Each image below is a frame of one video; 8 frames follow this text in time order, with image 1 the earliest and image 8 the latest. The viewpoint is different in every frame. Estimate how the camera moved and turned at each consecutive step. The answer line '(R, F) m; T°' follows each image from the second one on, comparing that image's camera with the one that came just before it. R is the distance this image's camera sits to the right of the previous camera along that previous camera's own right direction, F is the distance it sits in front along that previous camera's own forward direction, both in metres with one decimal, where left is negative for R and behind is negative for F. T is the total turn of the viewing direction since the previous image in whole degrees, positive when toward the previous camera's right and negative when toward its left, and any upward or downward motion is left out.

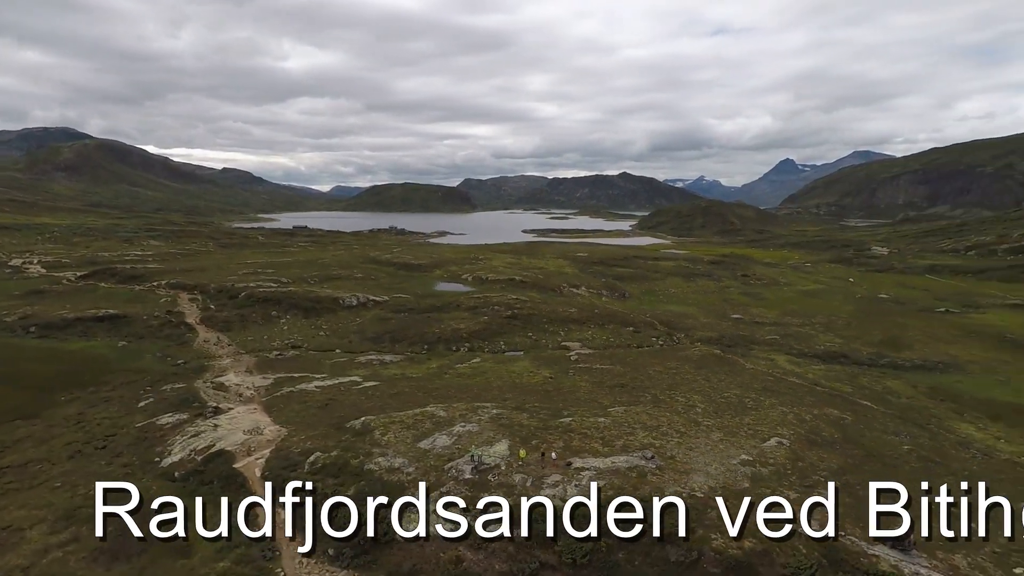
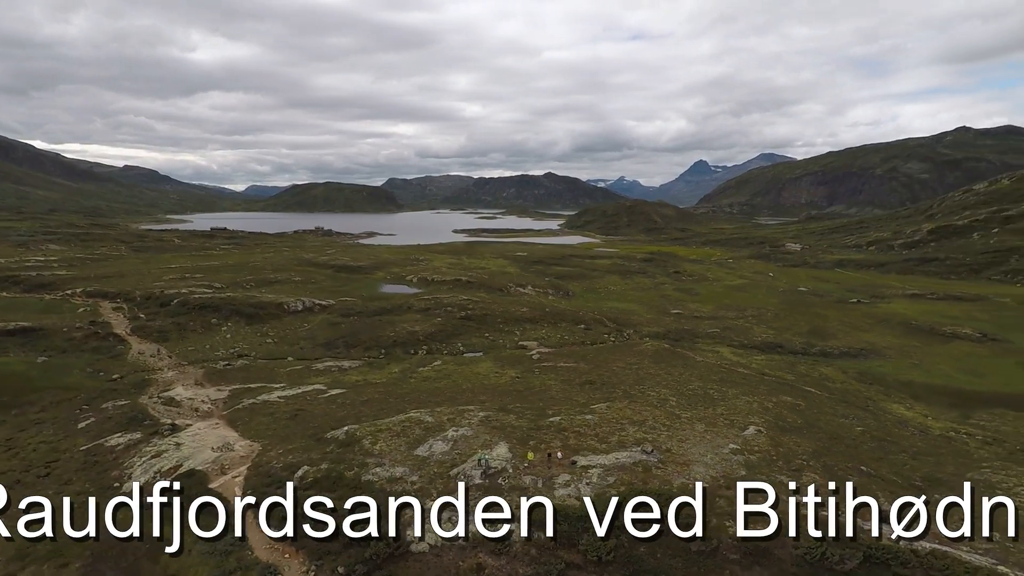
(-3.2, +0.3) m; +7°
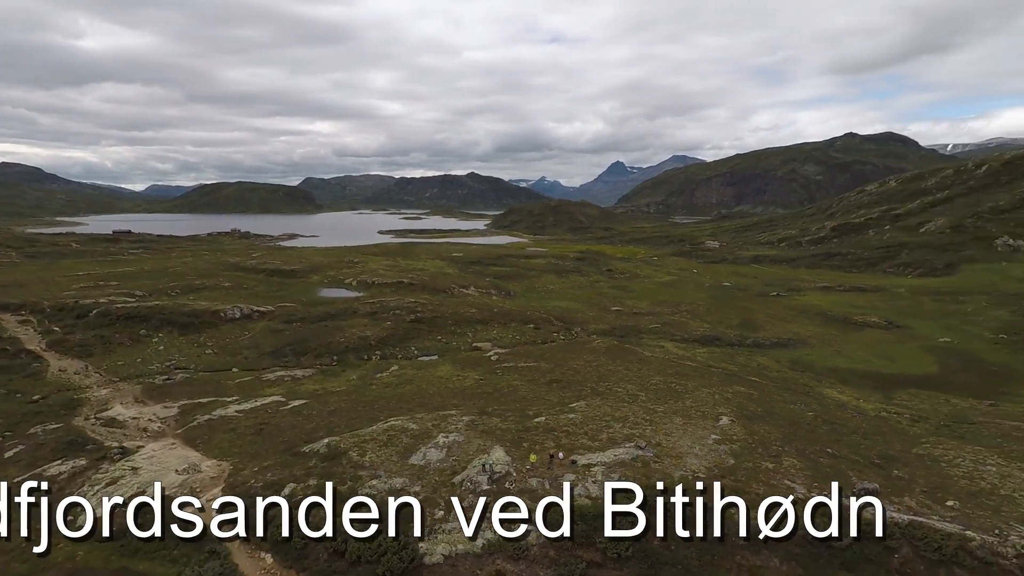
(-3.1, +0.3) m; +8°
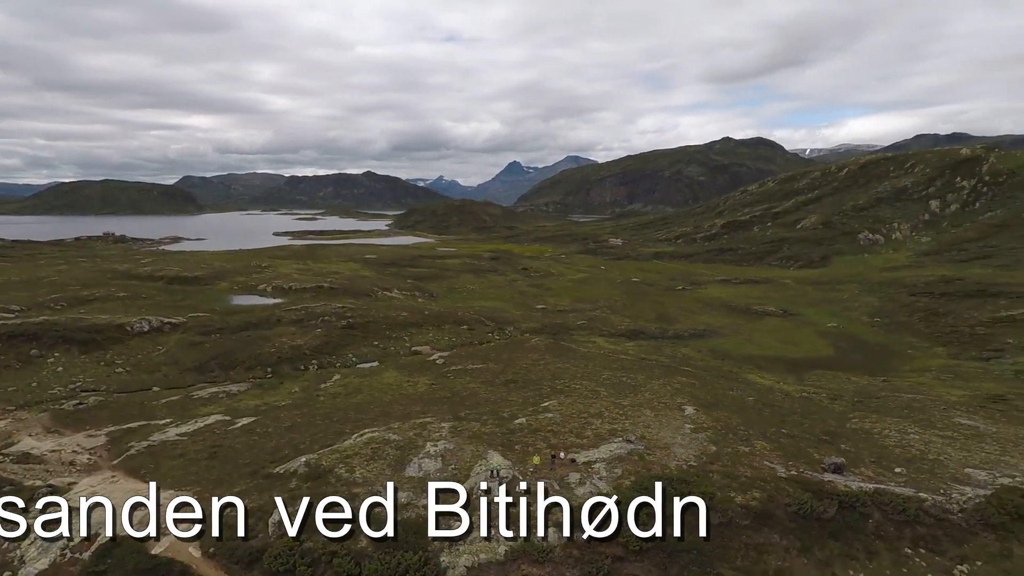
(-4.1, +0.5) m; +10°
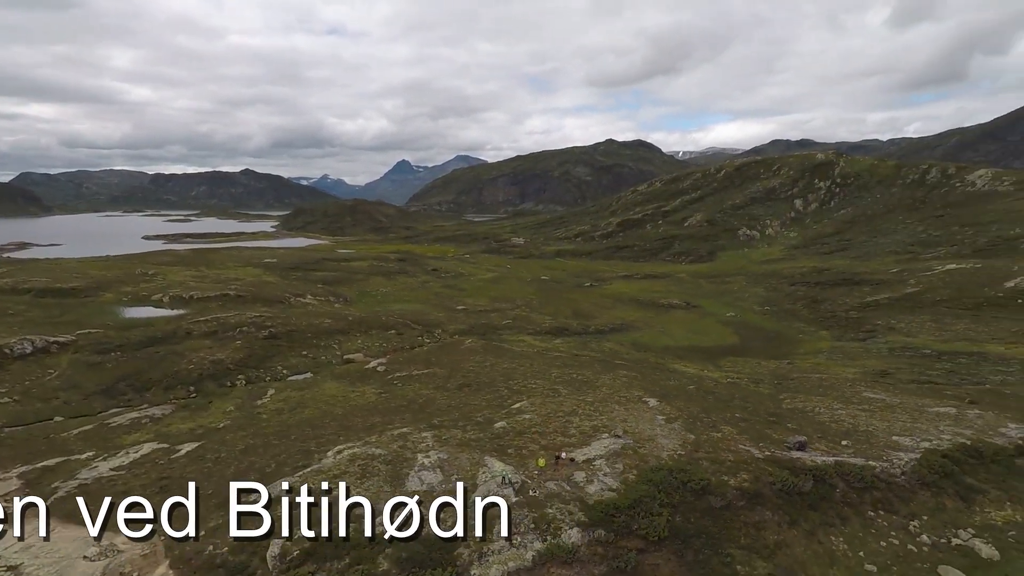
(-4.5, +0.5) m; +11°
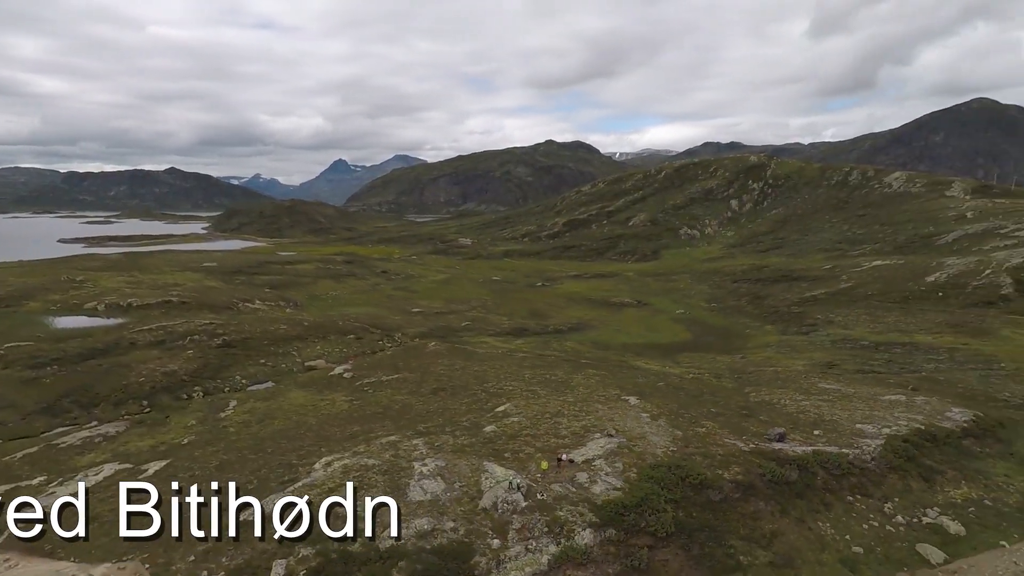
(-2.5, +0.2) m; +6°
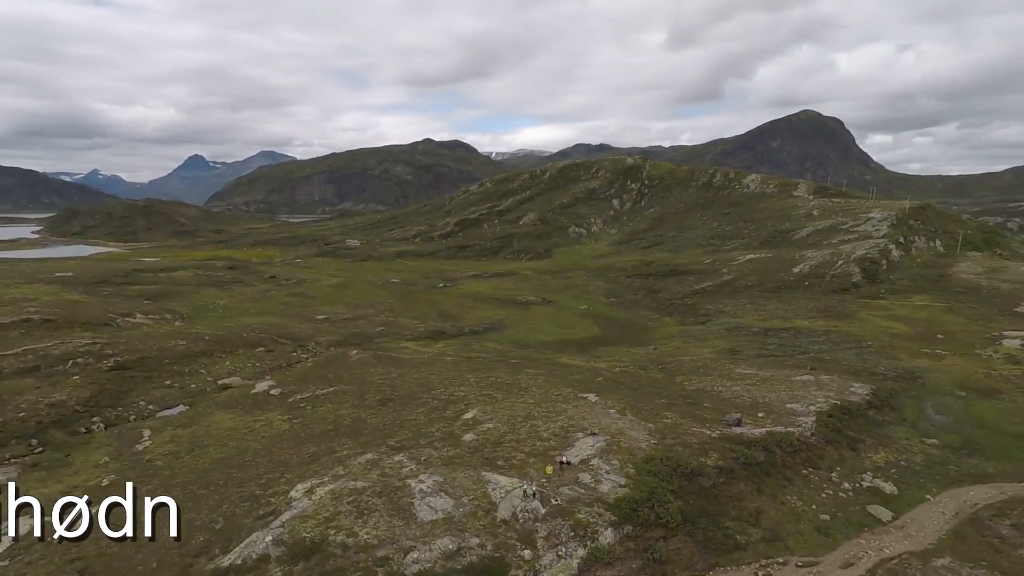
(-5.0, +0.8) m; +12°
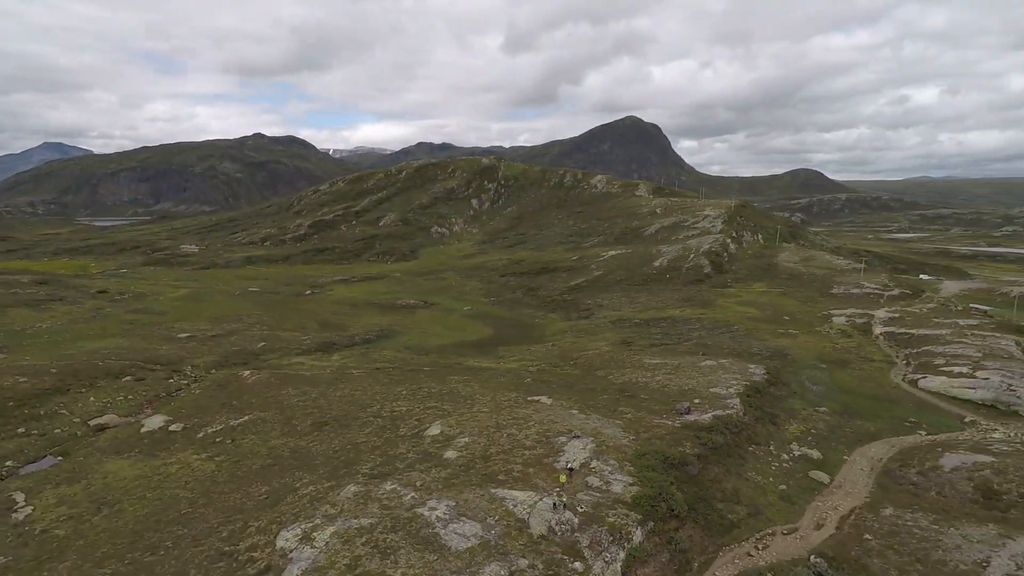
(-6.5, +1.4) m; +16°
